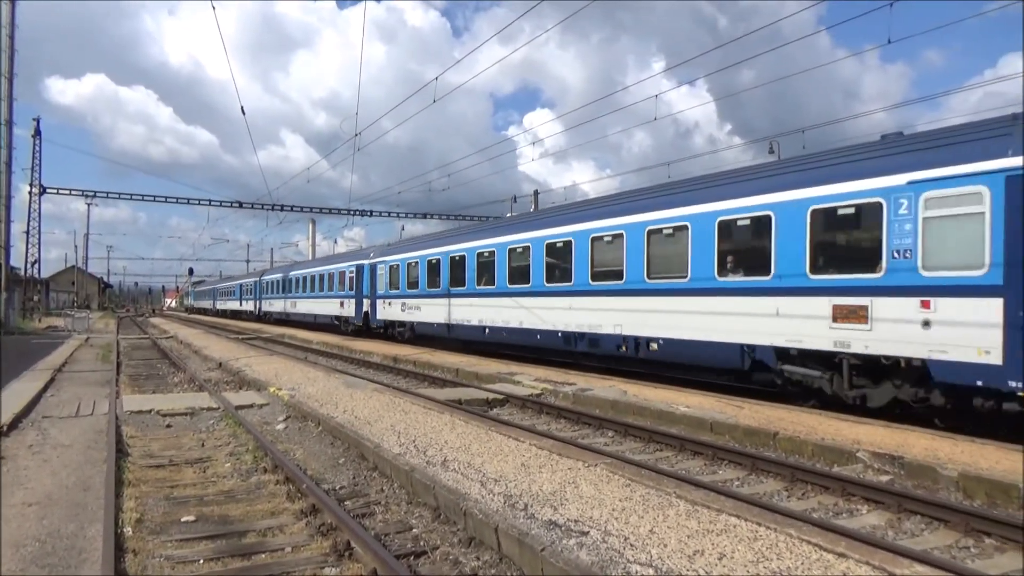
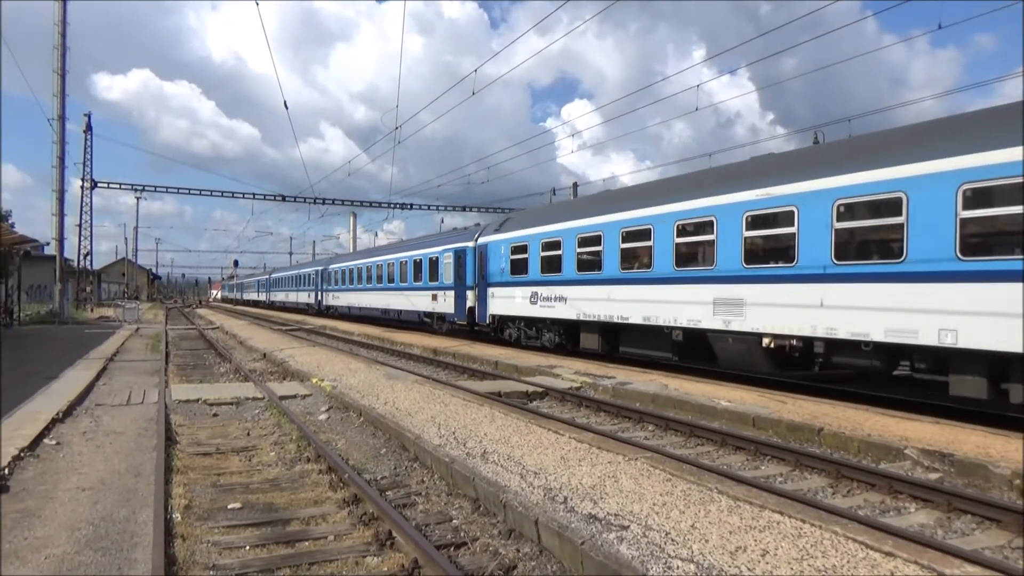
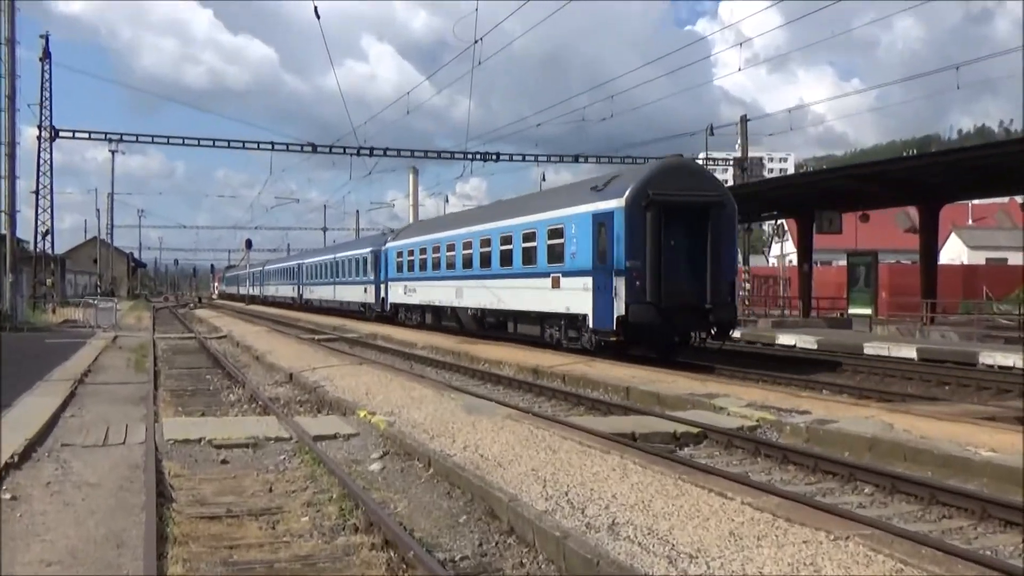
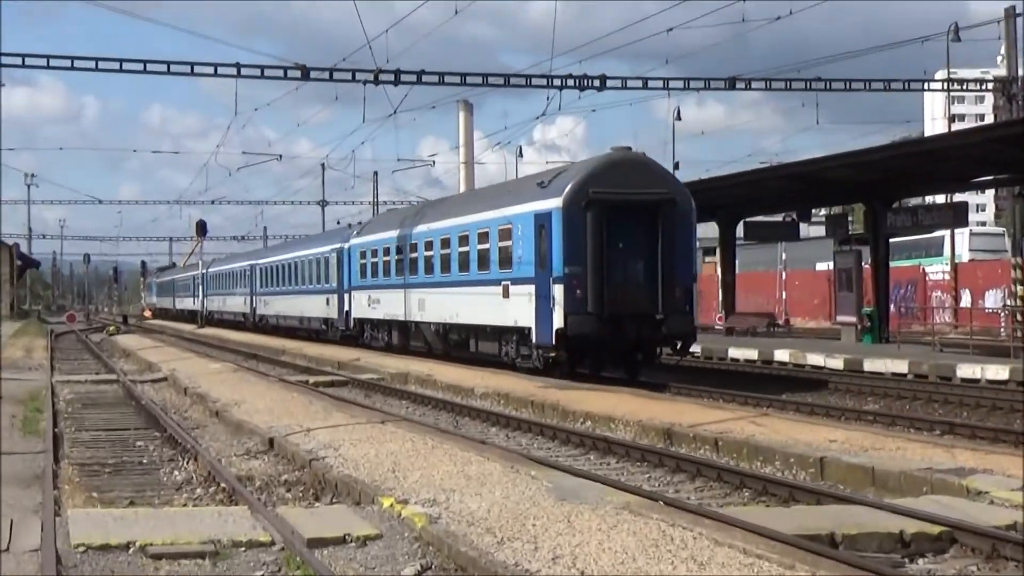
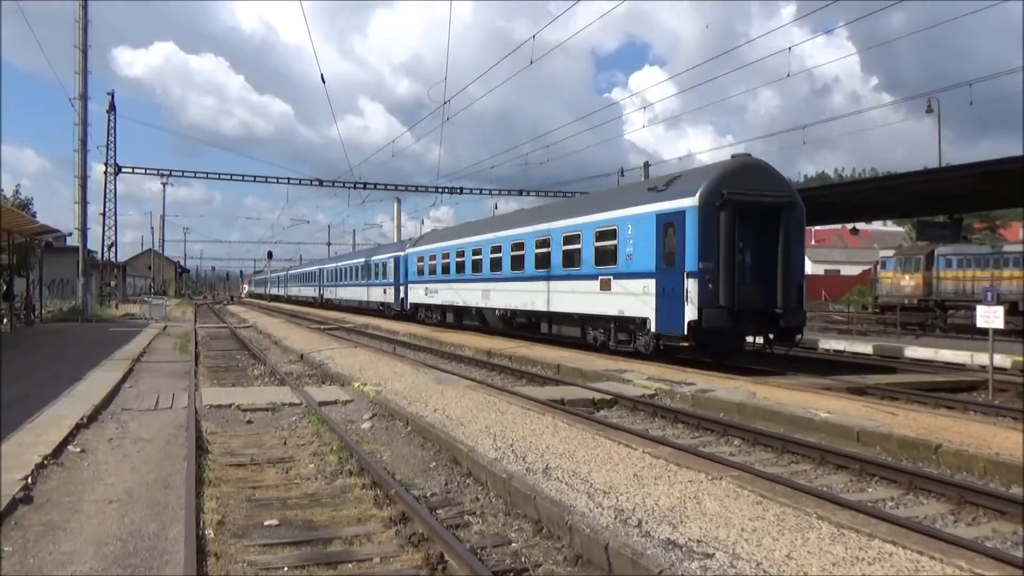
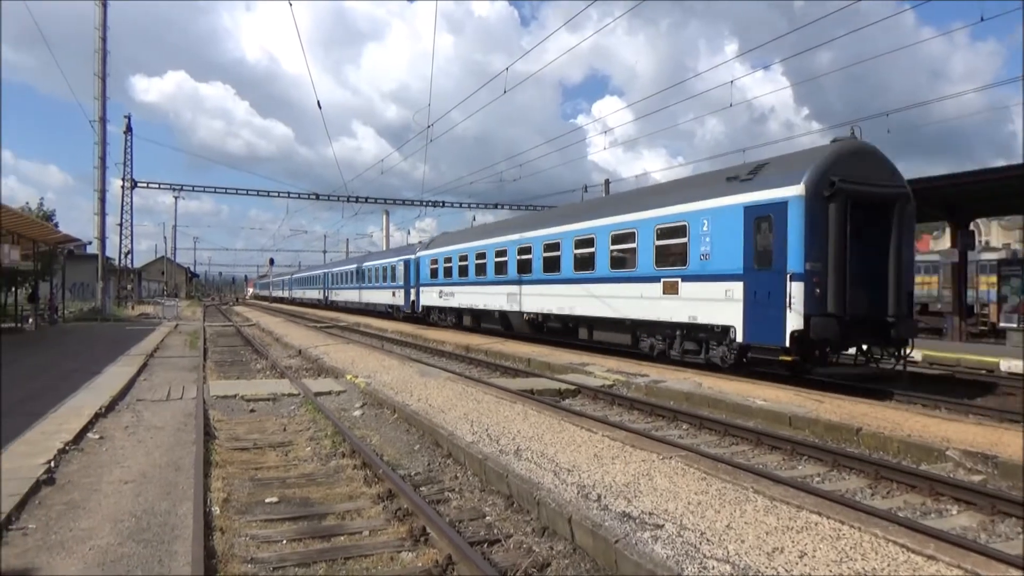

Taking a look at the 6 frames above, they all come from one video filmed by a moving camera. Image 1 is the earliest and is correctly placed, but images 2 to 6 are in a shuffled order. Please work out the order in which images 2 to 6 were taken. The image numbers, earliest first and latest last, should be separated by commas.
2, 6, 5, 3, 4
